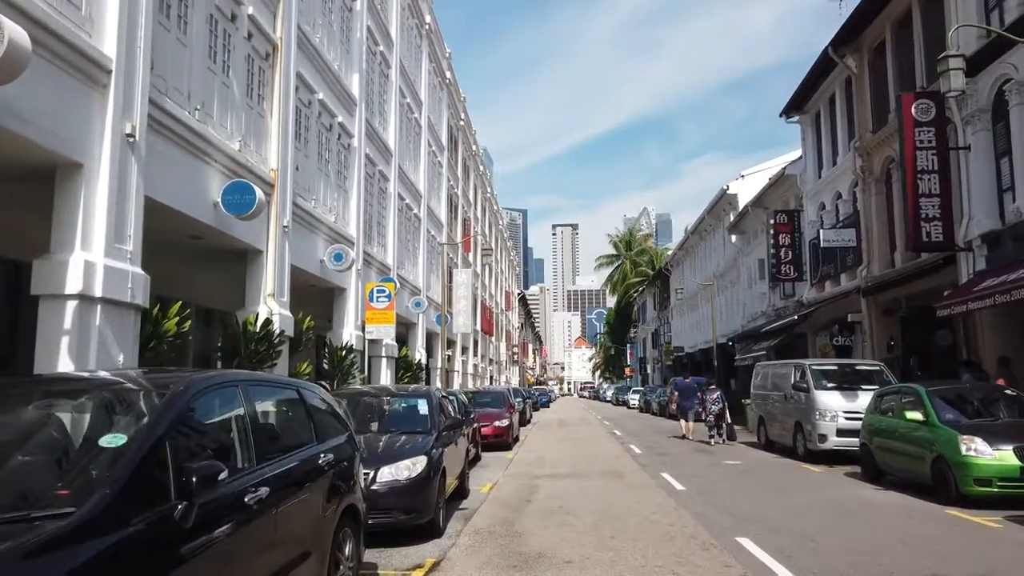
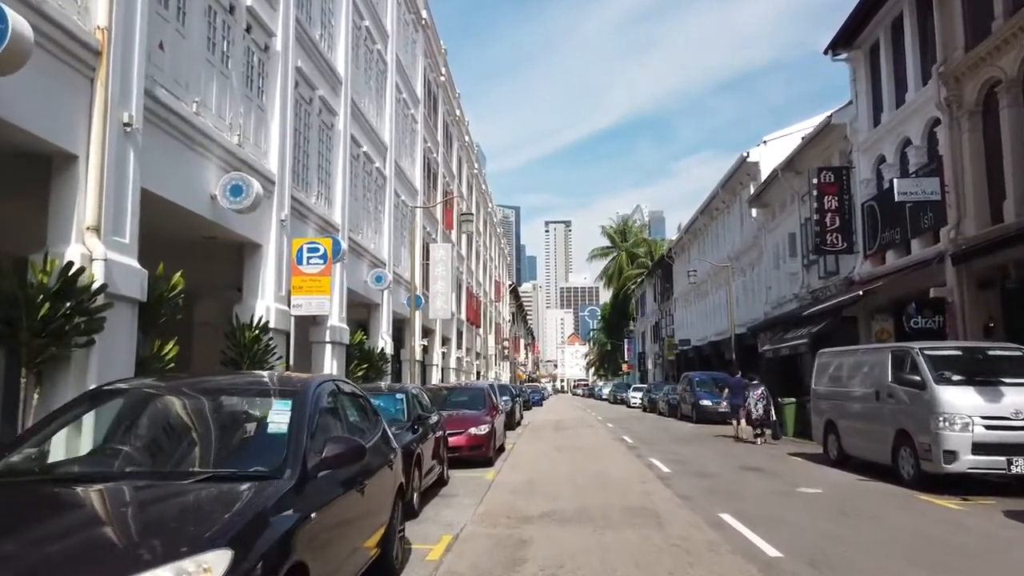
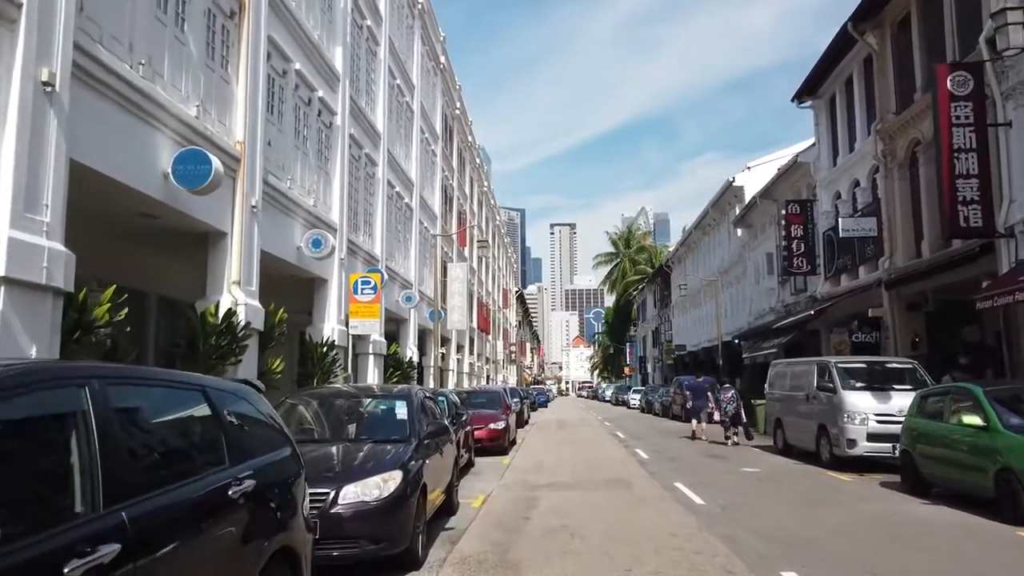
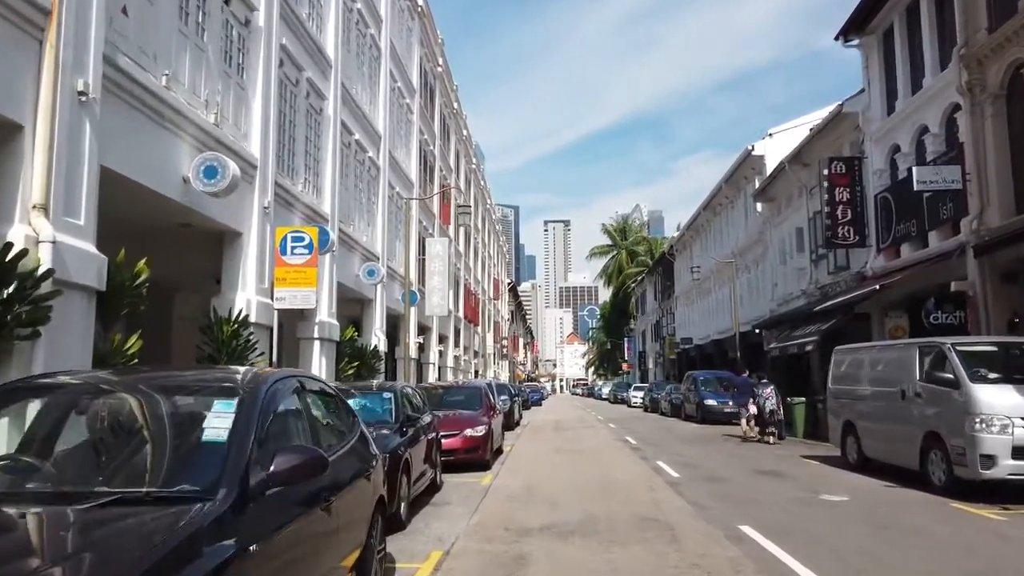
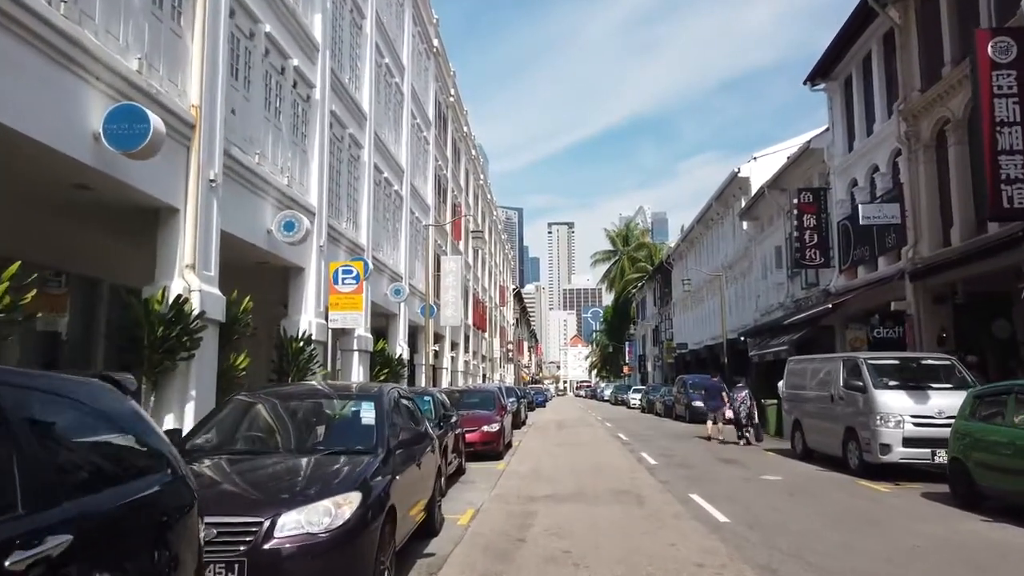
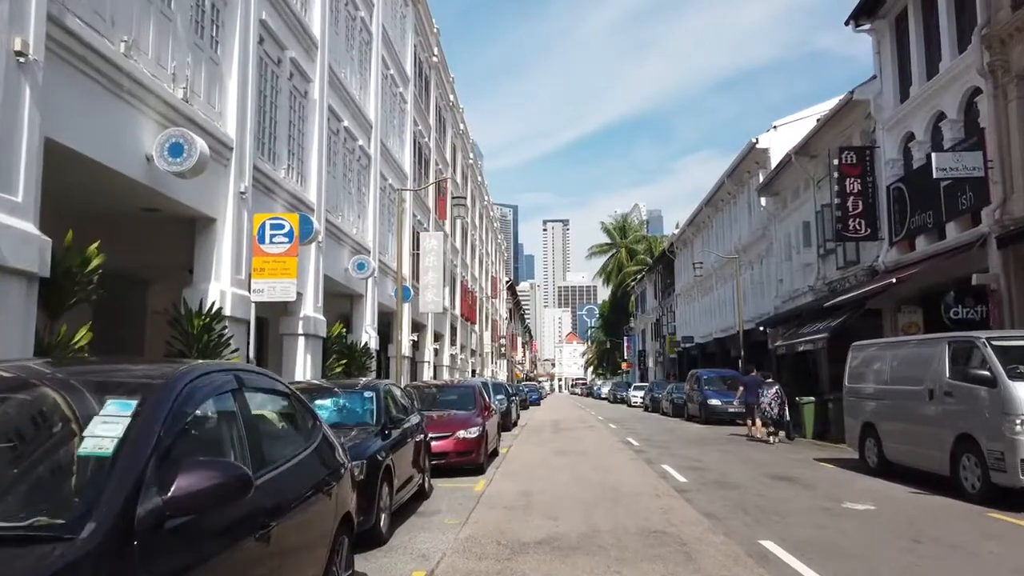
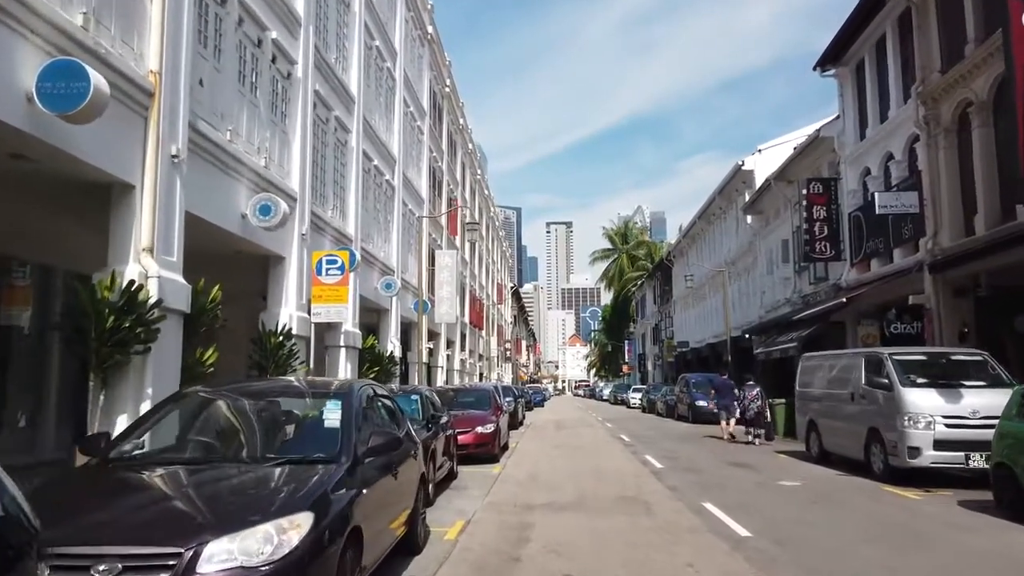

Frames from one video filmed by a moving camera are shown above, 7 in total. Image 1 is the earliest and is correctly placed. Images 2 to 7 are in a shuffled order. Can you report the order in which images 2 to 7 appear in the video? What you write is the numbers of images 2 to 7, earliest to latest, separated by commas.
3, 5, 7, 2, 4, 6
